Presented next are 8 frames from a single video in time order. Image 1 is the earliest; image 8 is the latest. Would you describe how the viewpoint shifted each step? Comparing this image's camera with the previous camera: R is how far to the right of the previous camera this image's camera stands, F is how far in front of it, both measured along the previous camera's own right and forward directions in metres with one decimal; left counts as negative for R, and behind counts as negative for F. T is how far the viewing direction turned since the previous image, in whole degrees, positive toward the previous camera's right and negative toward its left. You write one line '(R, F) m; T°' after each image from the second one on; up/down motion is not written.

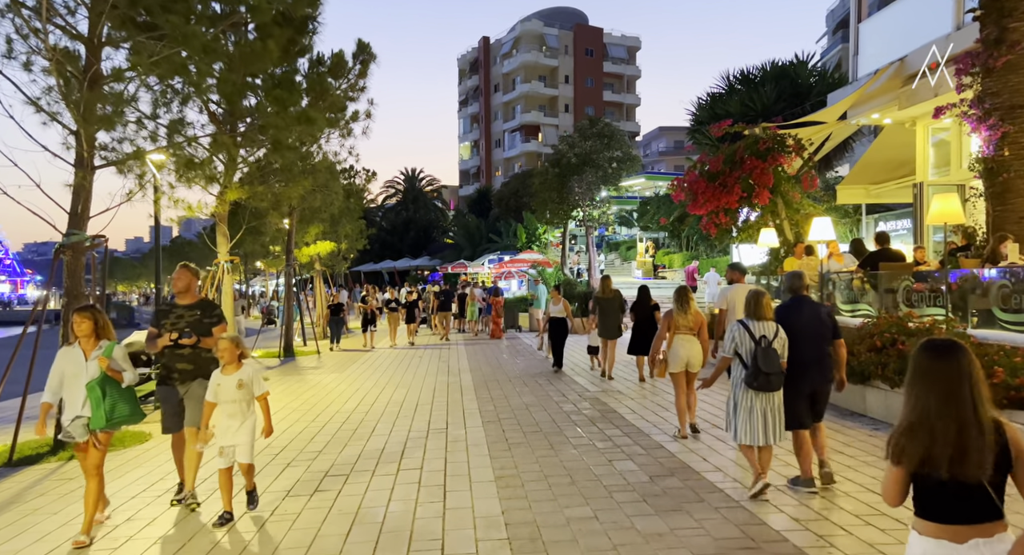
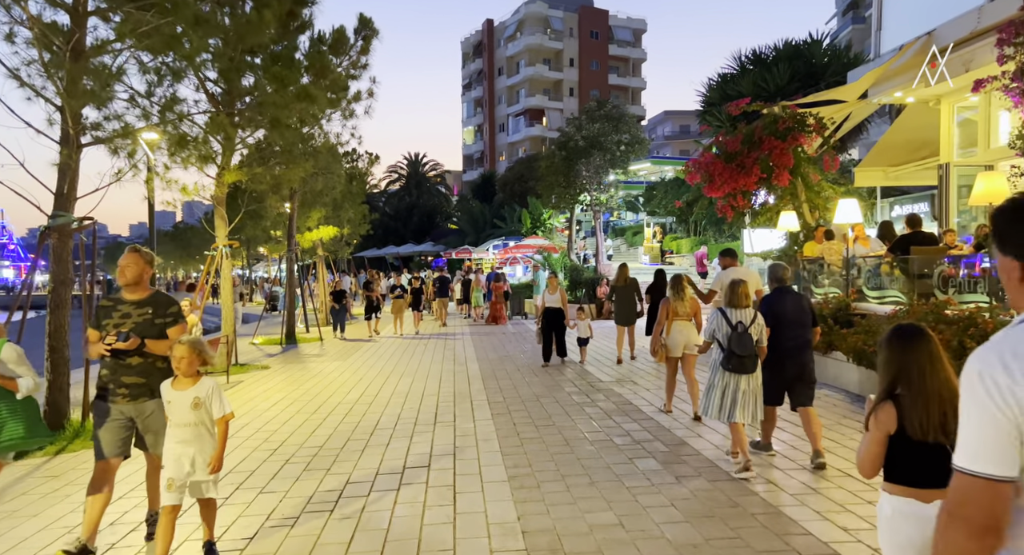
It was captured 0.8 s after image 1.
(-0.1, +0.4) m; 0°
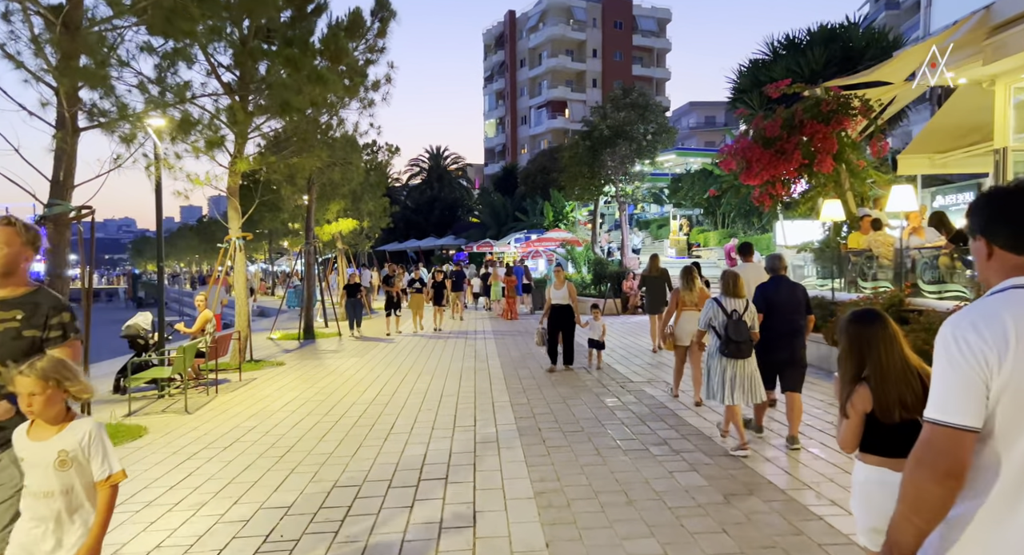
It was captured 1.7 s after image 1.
(0.0, +0.6) m; -2°
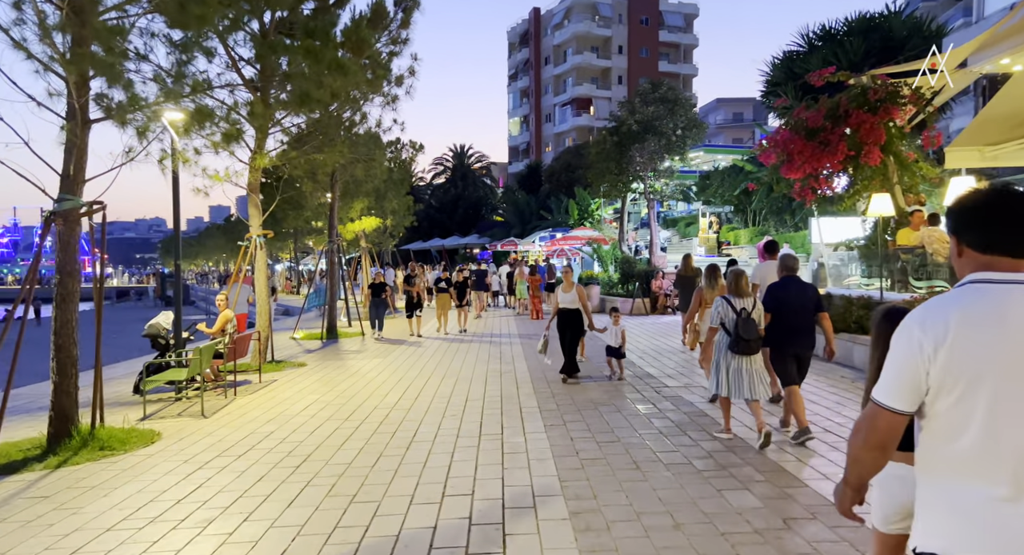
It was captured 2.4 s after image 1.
(-0.1, +0.4) m; -2°
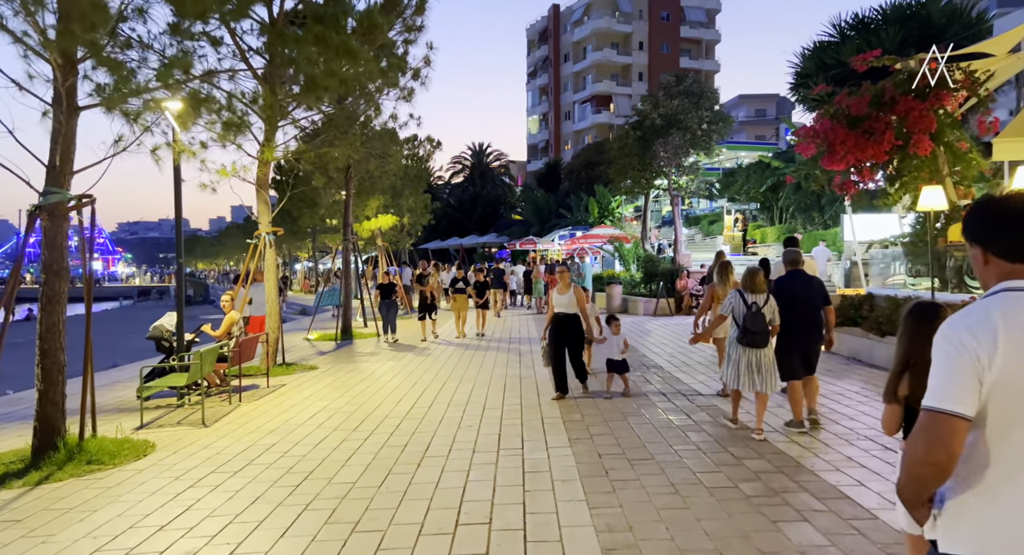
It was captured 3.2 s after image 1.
(0.0, +0.6) m; -2°
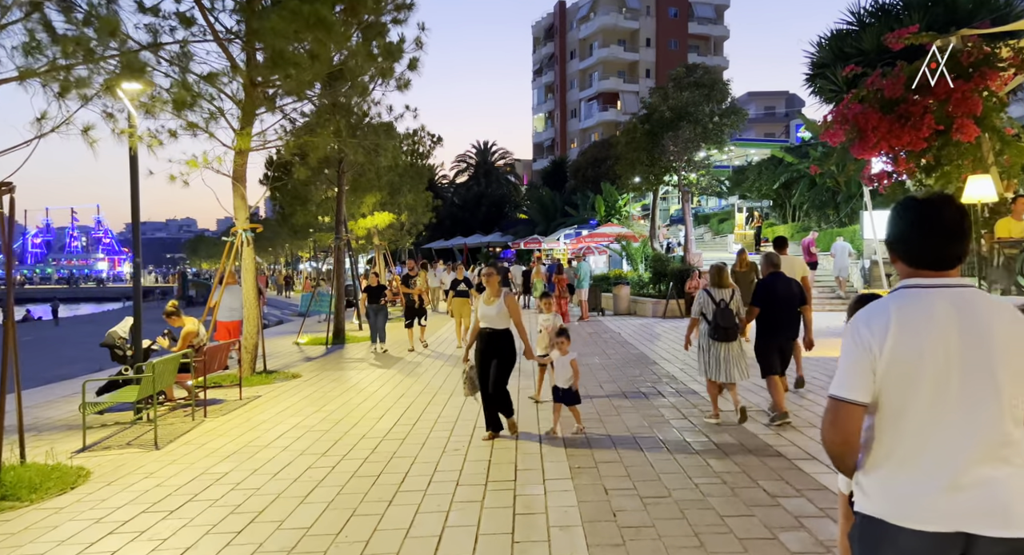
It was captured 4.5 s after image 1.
(+0.1, +0.9) m; -1°
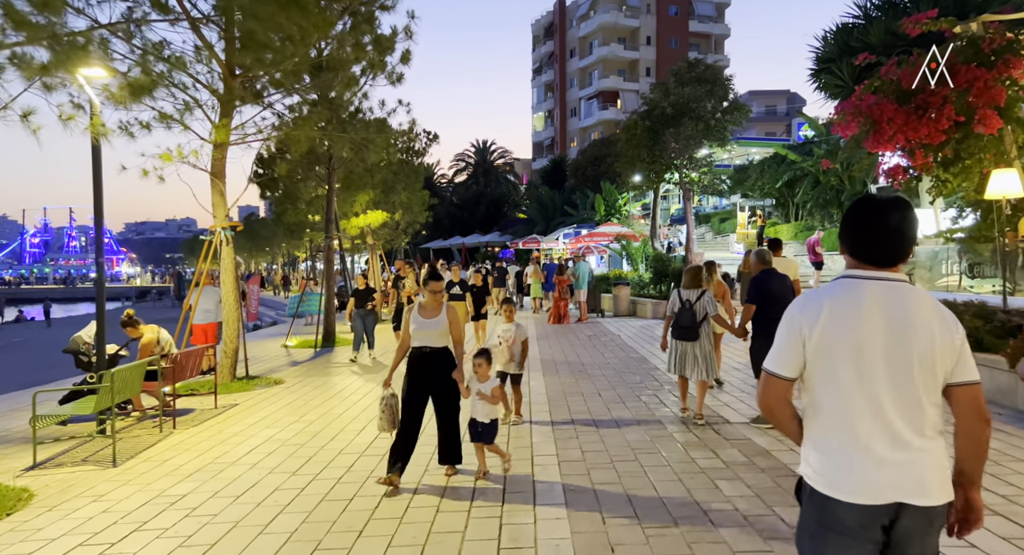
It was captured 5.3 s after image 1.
(+0.1, +0.5) m; 0°
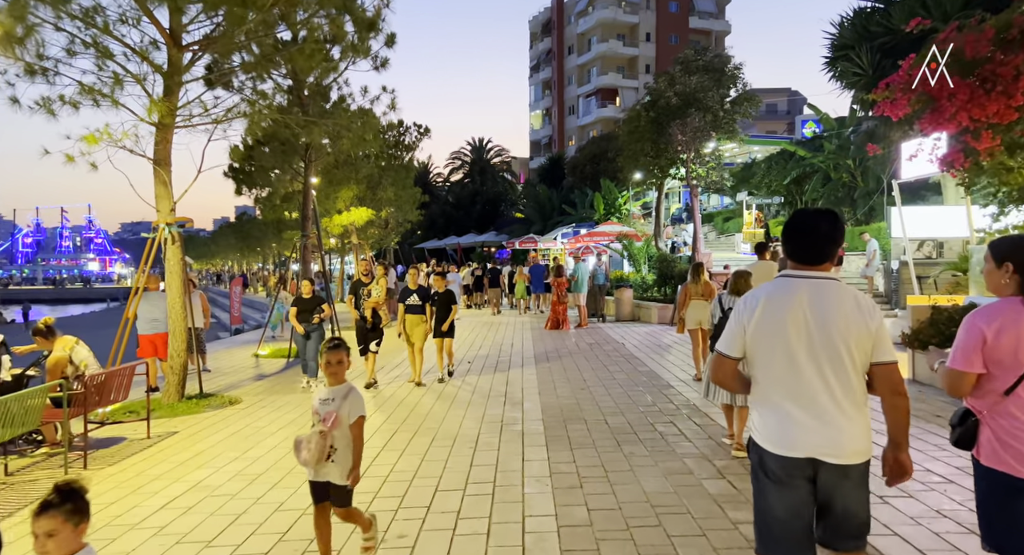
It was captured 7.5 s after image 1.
(+0.1, +1.3) m; 0°
